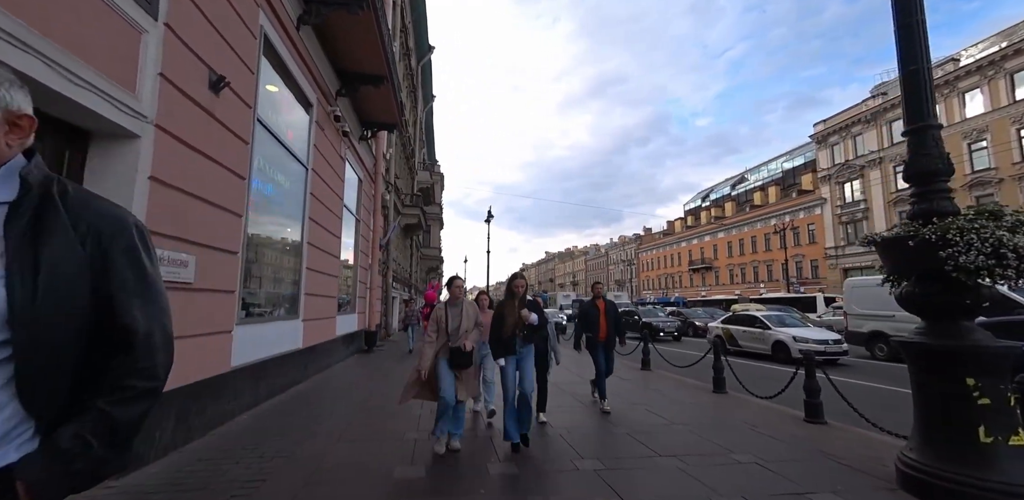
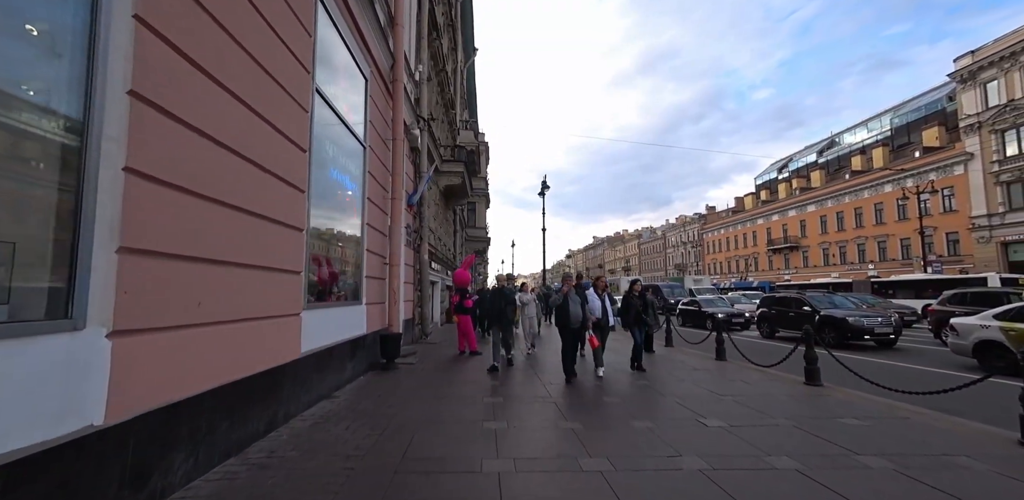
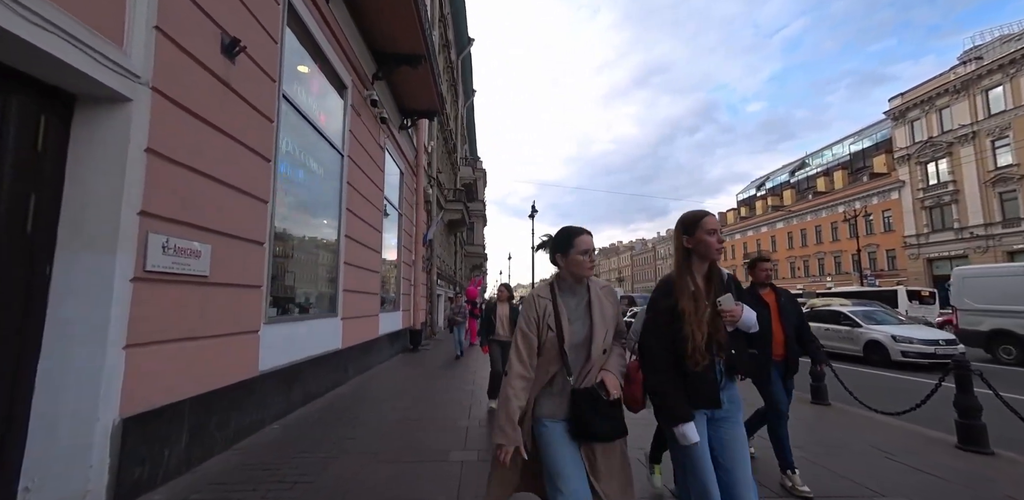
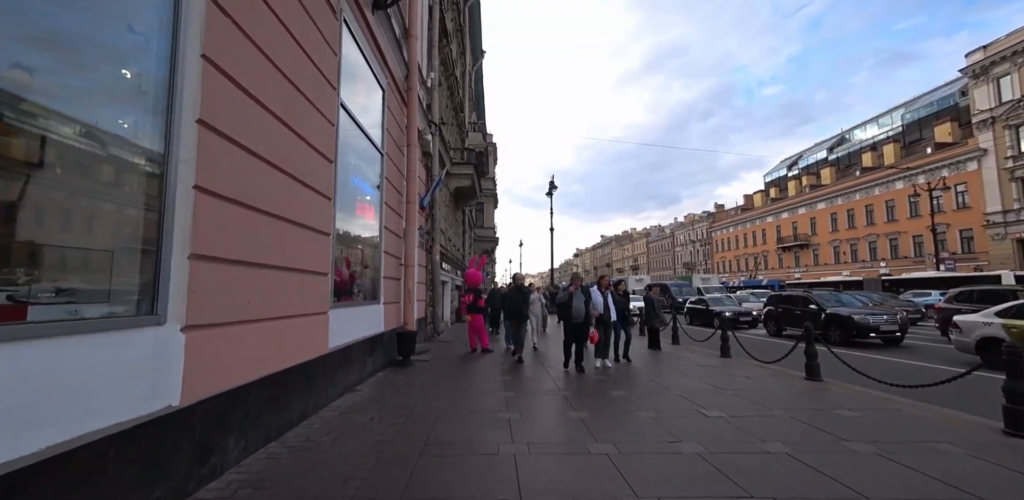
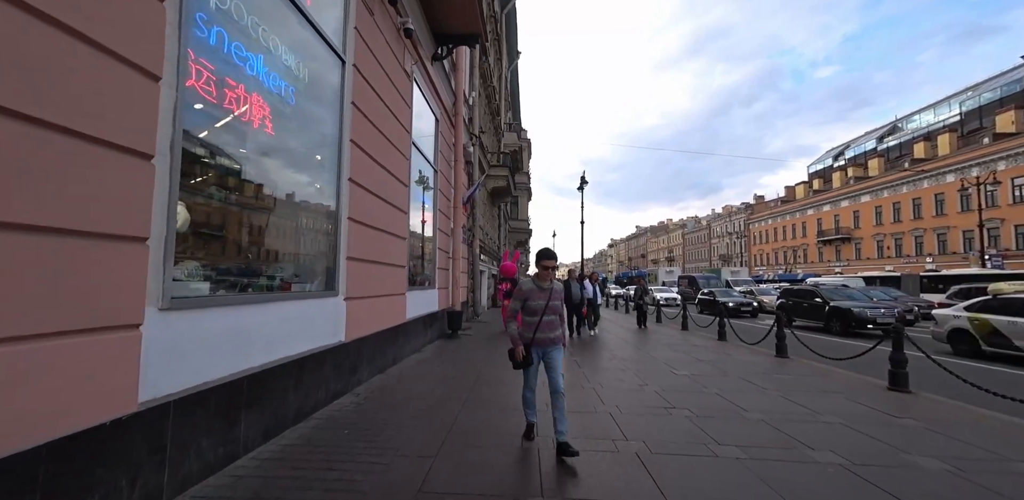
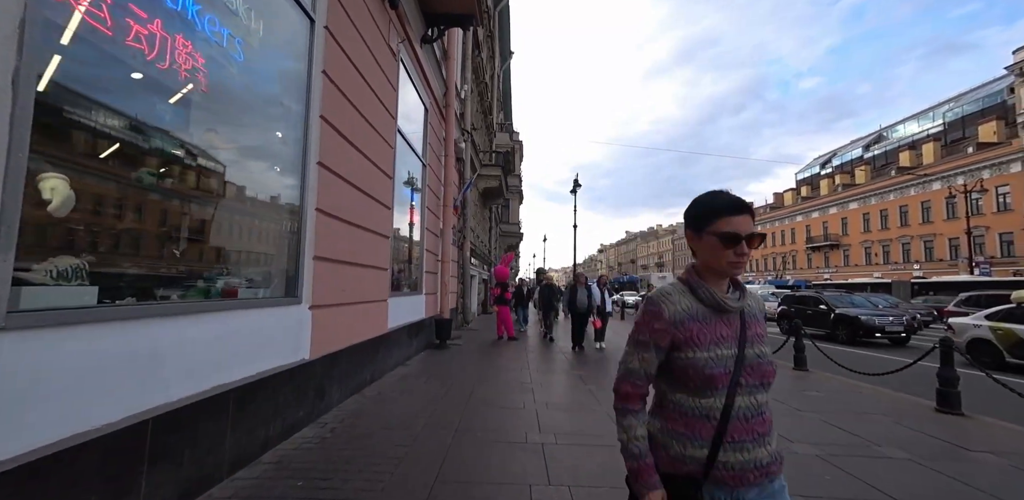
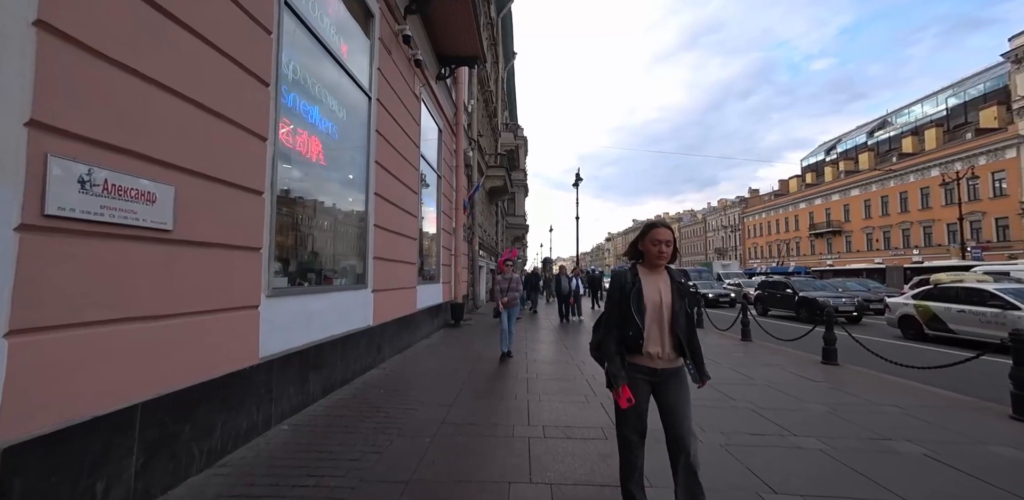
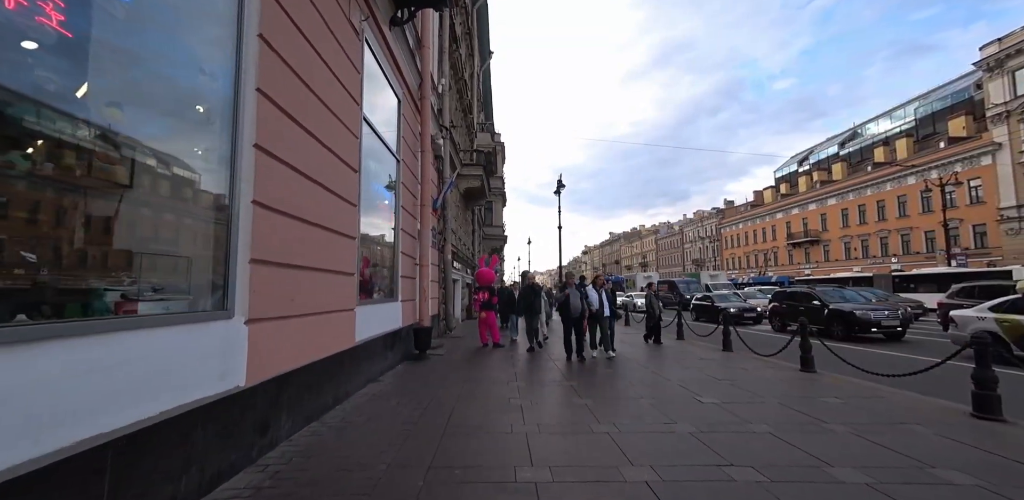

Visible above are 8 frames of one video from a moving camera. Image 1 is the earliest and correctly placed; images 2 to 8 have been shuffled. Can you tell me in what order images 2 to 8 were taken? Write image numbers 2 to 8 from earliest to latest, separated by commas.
3, 7, 5, 6, 8, 4, 2
